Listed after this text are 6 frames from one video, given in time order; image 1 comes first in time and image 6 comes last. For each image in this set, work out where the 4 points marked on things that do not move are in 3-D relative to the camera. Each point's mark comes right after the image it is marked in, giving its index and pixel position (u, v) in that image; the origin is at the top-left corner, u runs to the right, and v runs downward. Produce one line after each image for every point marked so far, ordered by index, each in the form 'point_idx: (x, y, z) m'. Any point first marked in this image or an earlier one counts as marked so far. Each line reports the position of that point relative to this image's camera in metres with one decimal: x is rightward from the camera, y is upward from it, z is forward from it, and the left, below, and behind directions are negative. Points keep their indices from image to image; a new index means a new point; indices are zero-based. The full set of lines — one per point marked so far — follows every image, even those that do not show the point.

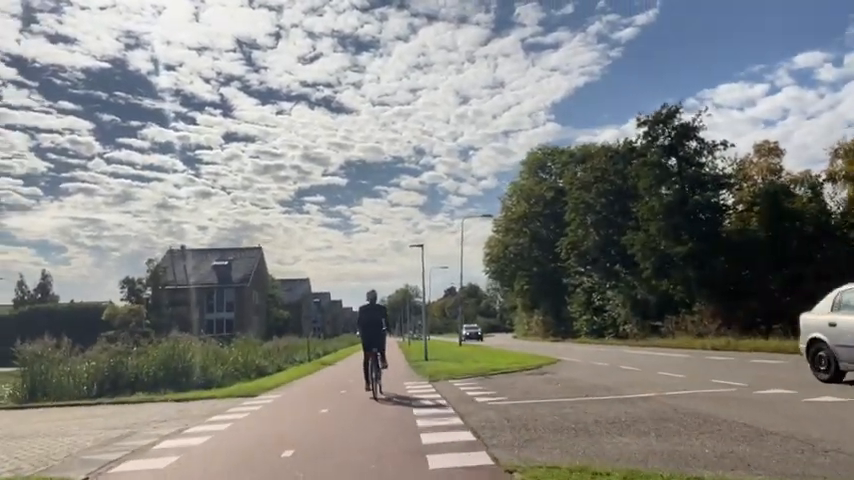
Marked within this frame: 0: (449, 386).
0: (+0.7, -4.8, +19.8) m
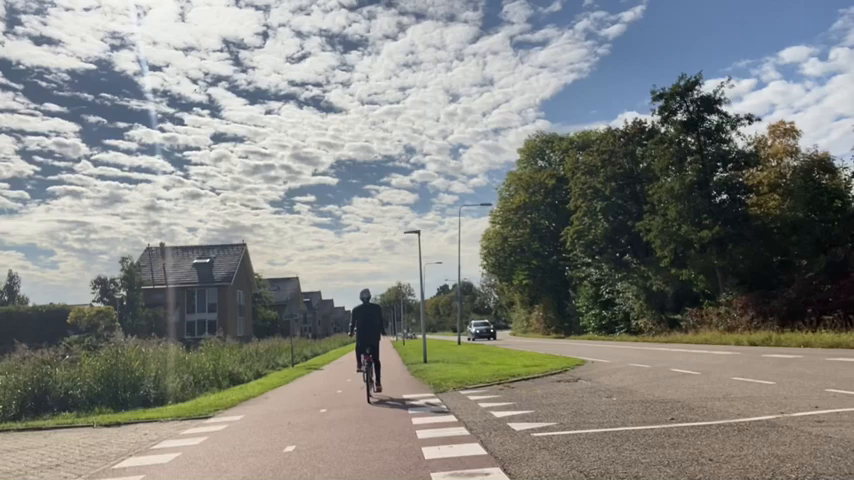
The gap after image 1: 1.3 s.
0: (+0.9, -4.0, +15.3) m
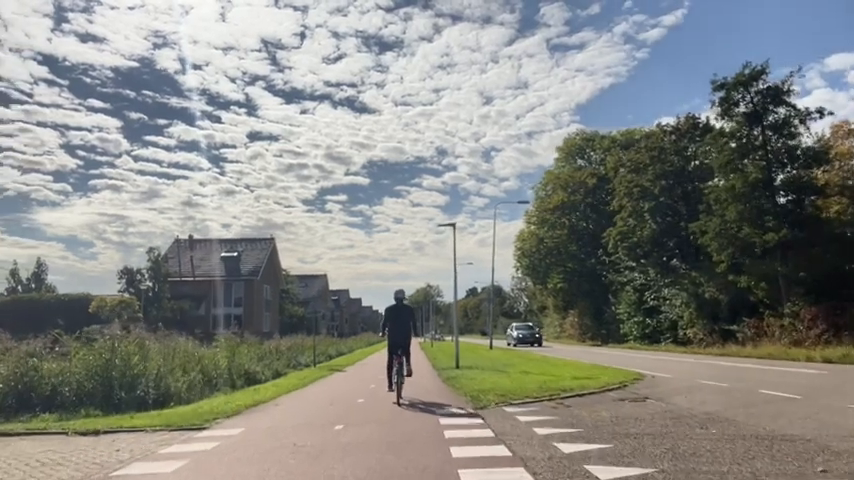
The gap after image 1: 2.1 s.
0: (+1.7, -3.7, +12.4) m
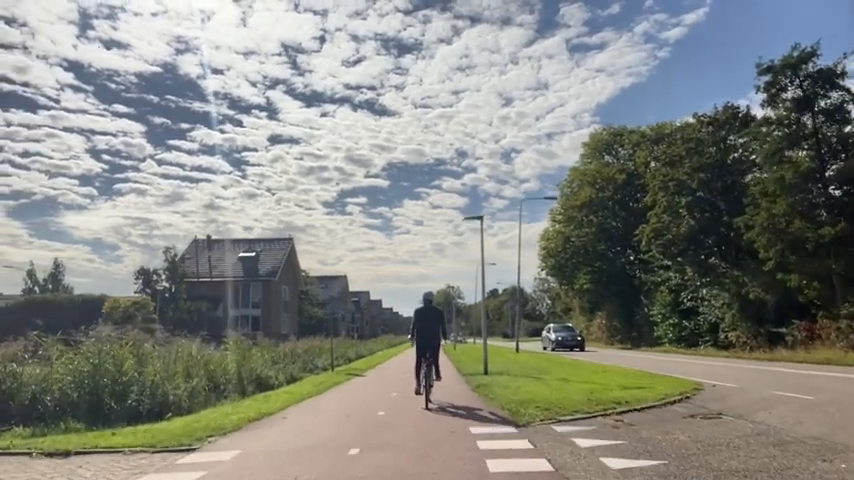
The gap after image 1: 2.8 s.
0: (+2.3, -3.4, +10.1) m
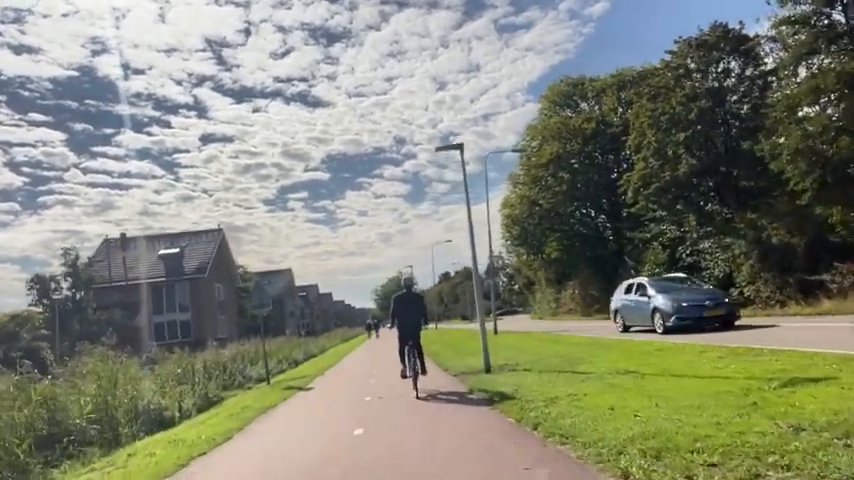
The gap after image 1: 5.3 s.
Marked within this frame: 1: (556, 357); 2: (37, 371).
0: (+2.8, -1.7, +1.8) m
1: (+3.9, -3.5, +18.3) m
2: (-10.3, -3.4, +16.0) m
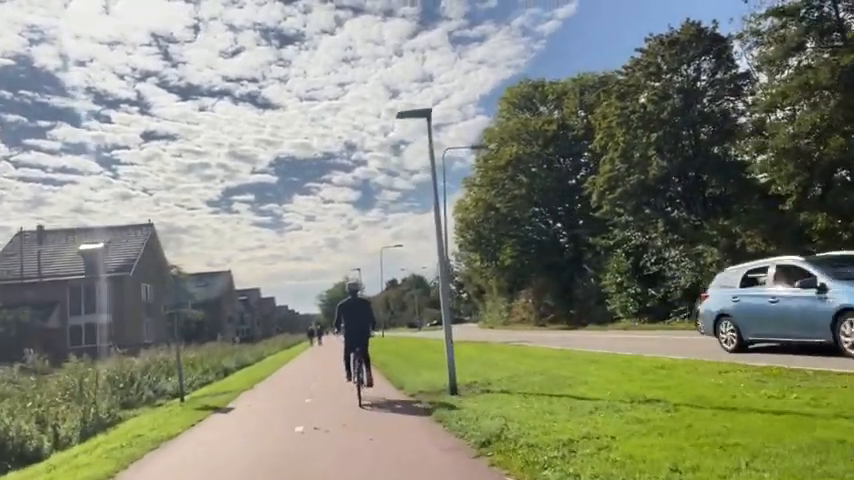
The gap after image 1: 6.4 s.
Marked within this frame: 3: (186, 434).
0: (+3.1, -1.3, -1.6) m
1: (+2.7, -3.3, +15.0) m
2: (-11.2, -2.8, +11.4) m
3: (-5.3, -4.3, +13.3) m
